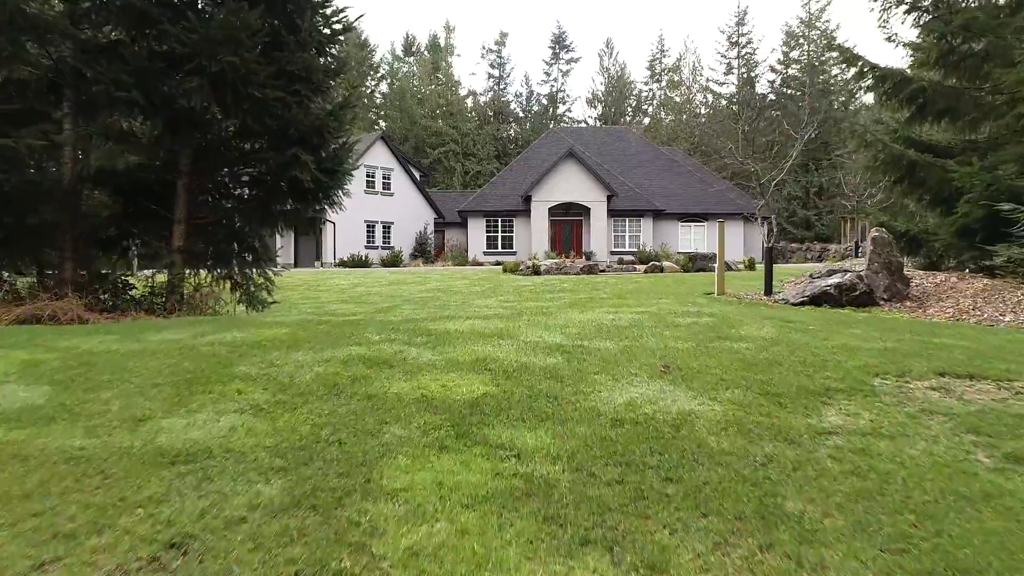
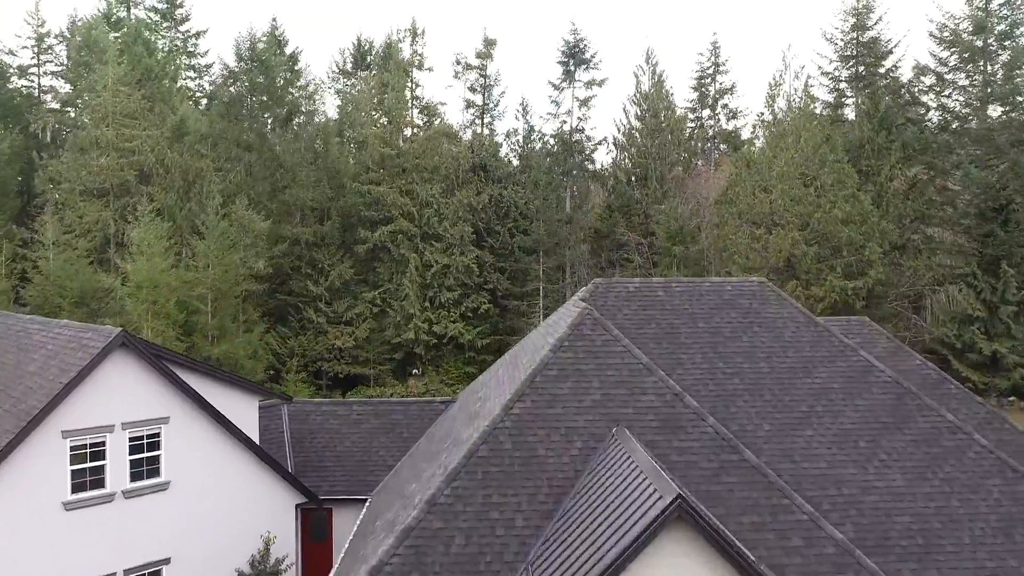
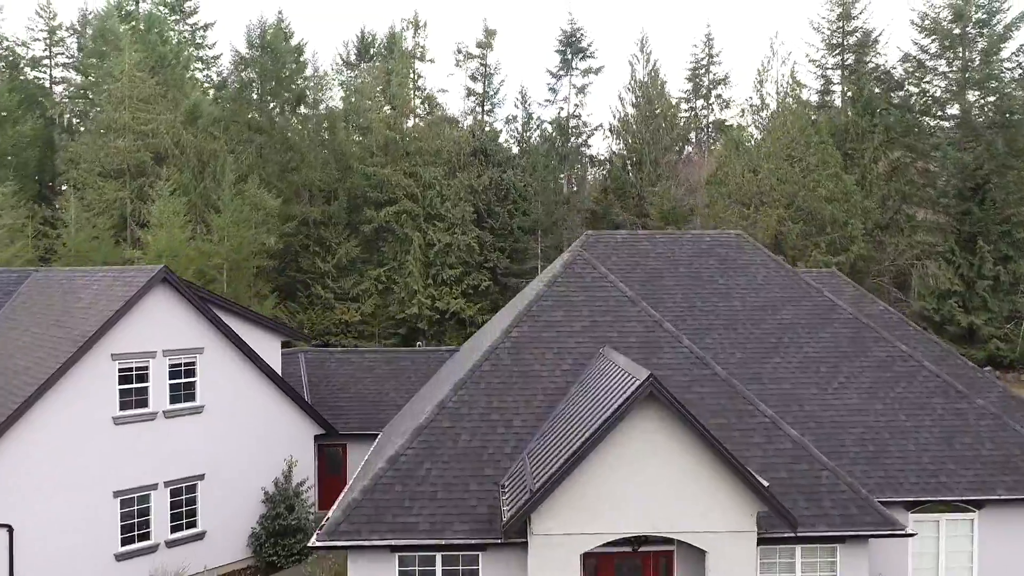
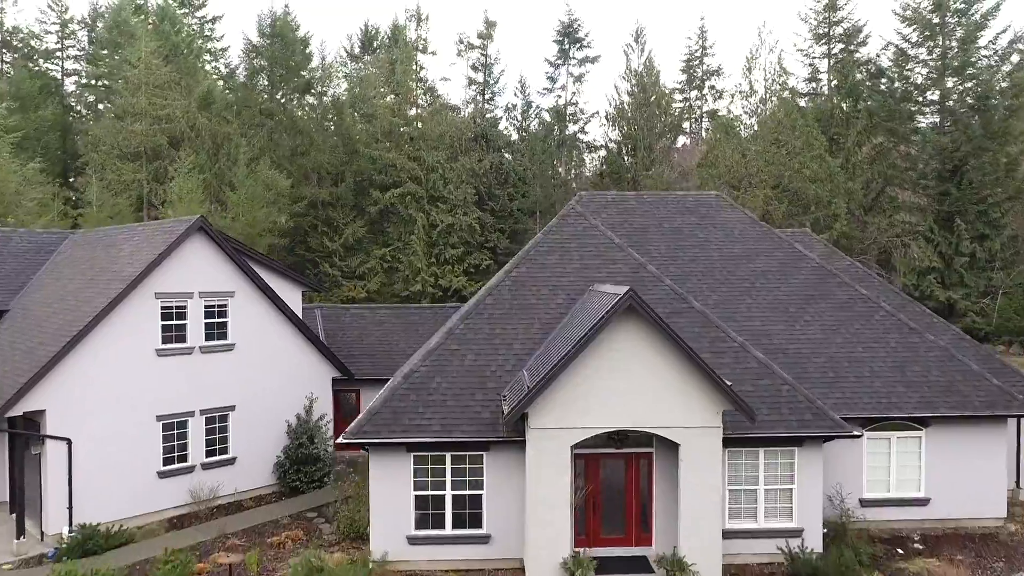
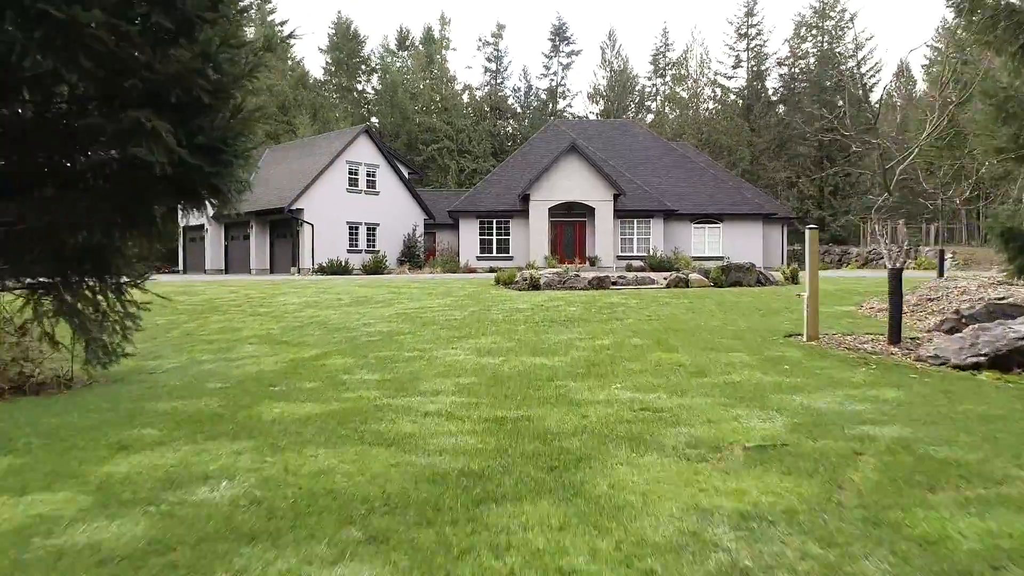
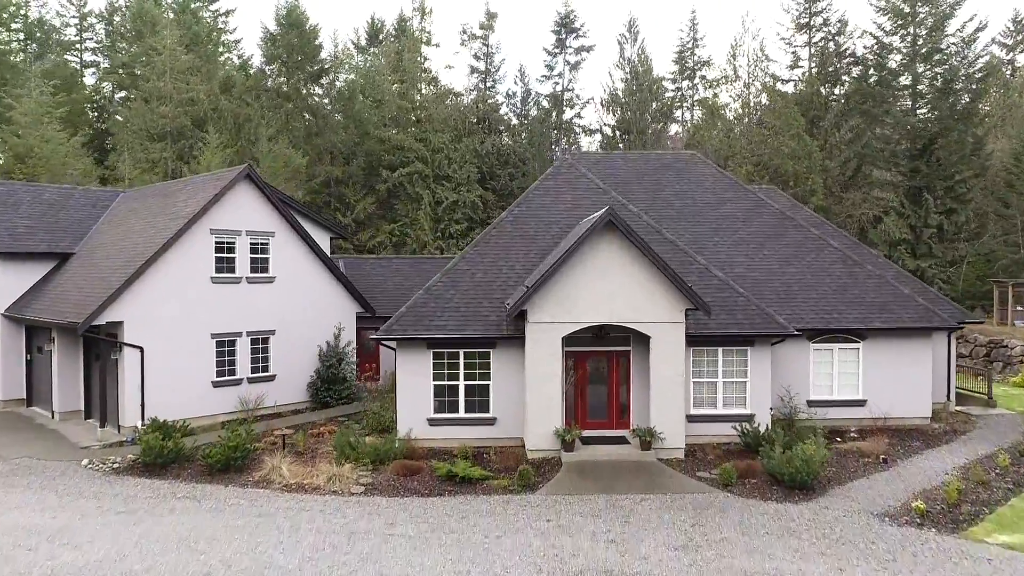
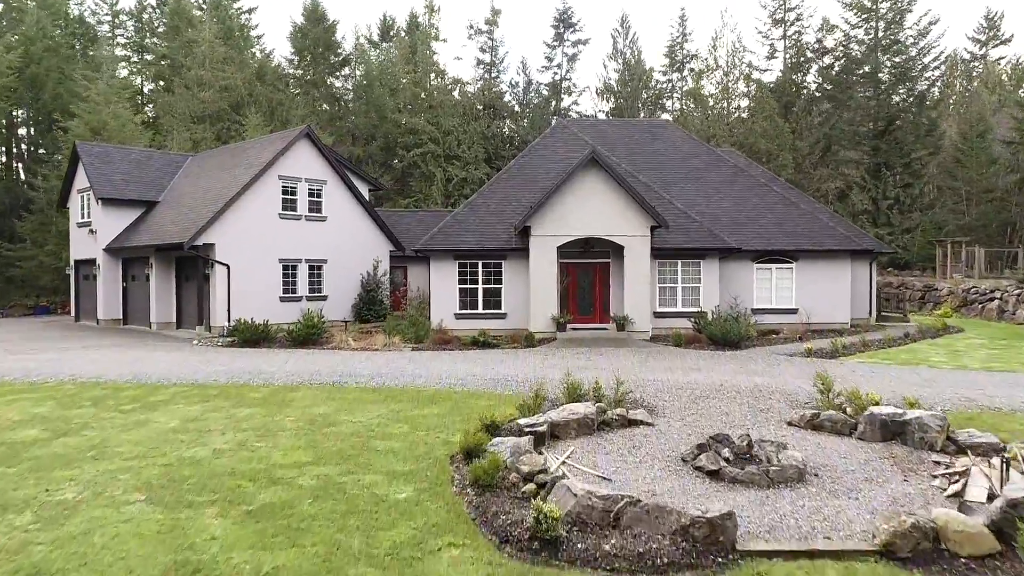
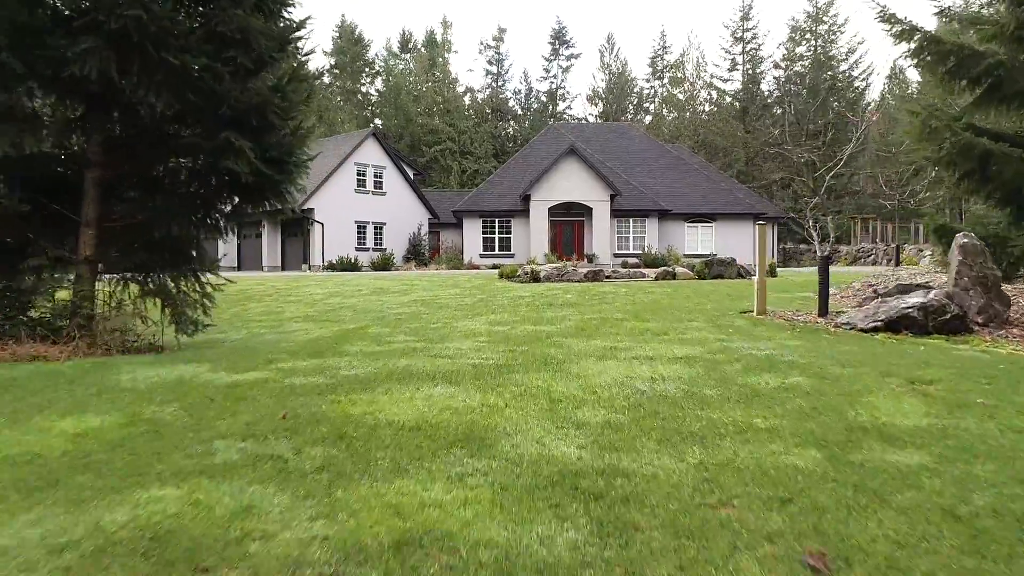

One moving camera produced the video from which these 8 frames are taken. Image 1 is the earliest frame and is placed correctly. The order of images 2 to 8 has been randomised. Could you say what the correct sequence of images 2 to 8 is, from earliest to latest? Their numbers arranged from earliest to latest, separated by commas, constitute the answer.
8, 5, 7, 6, 4, 3, 2
